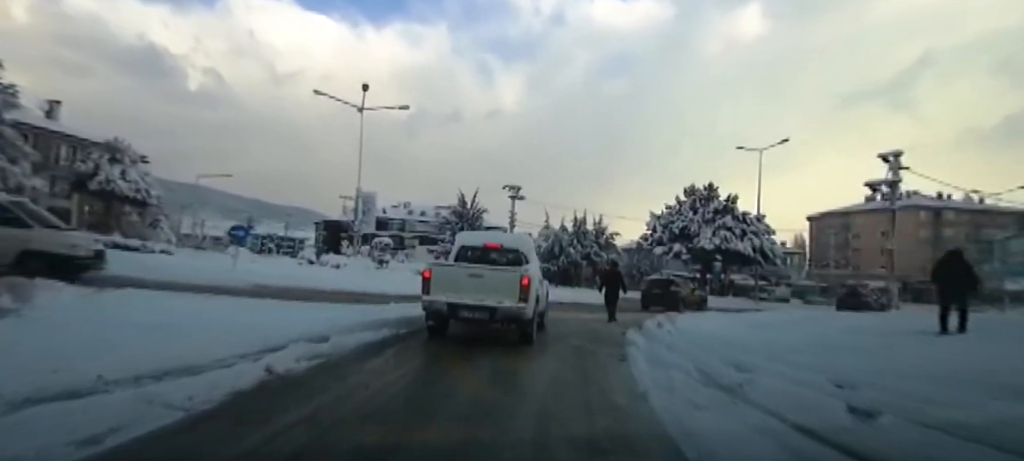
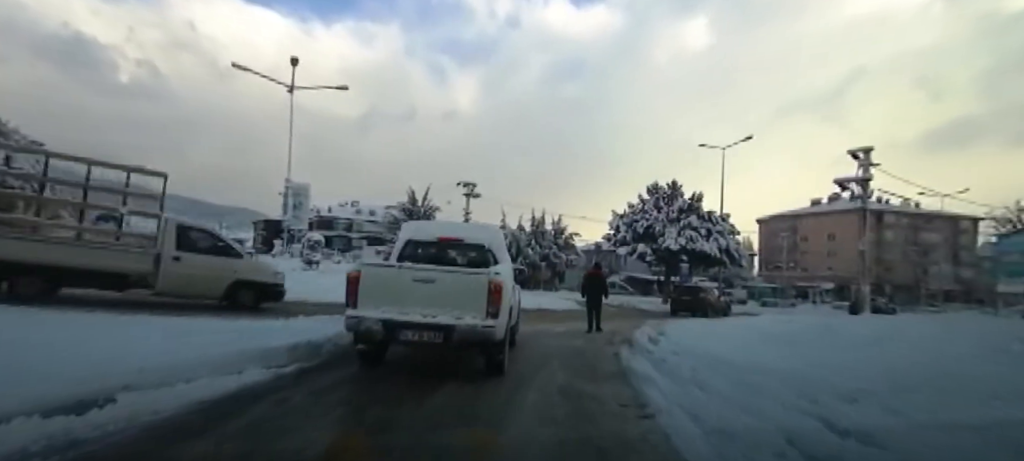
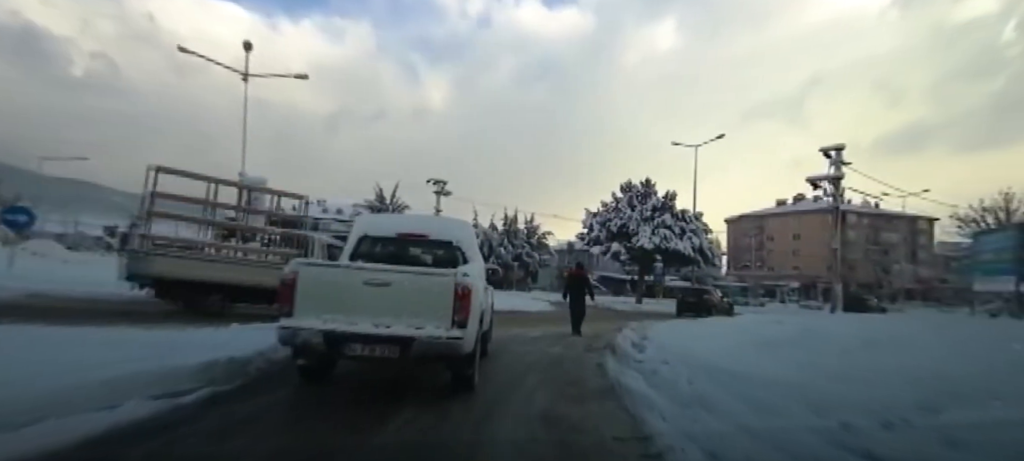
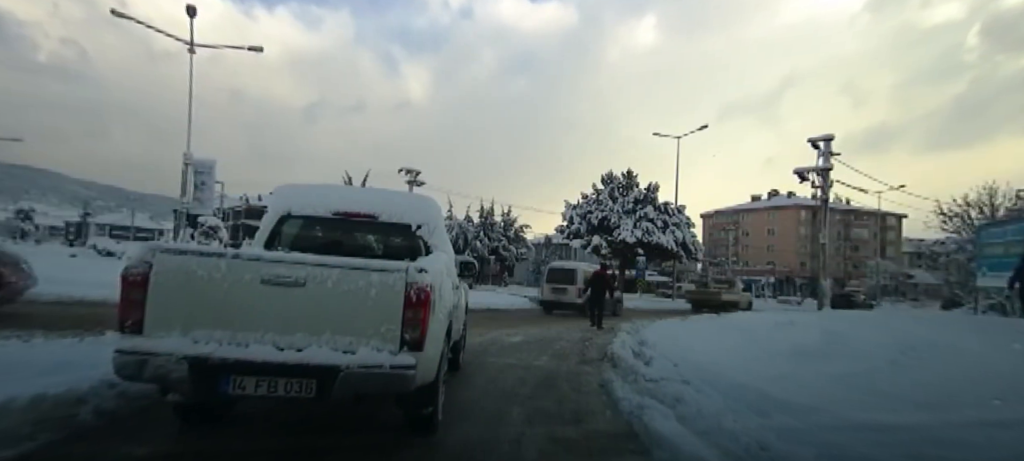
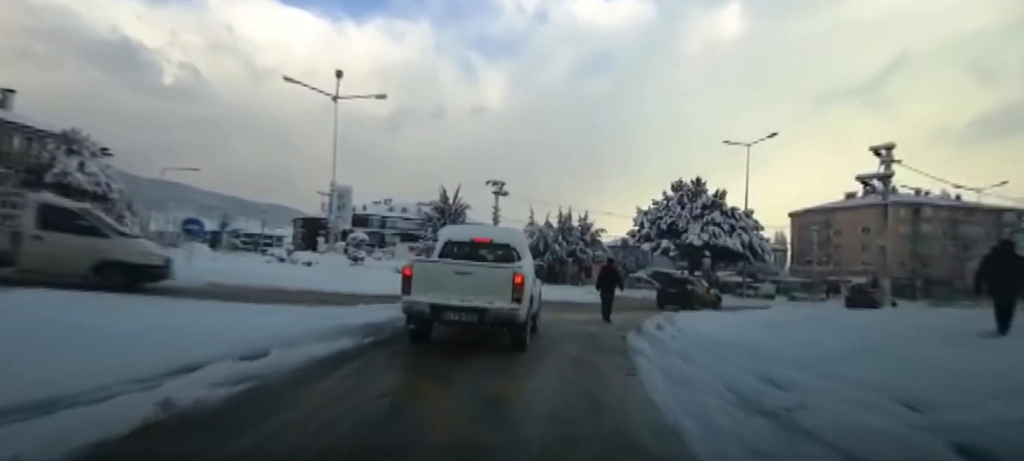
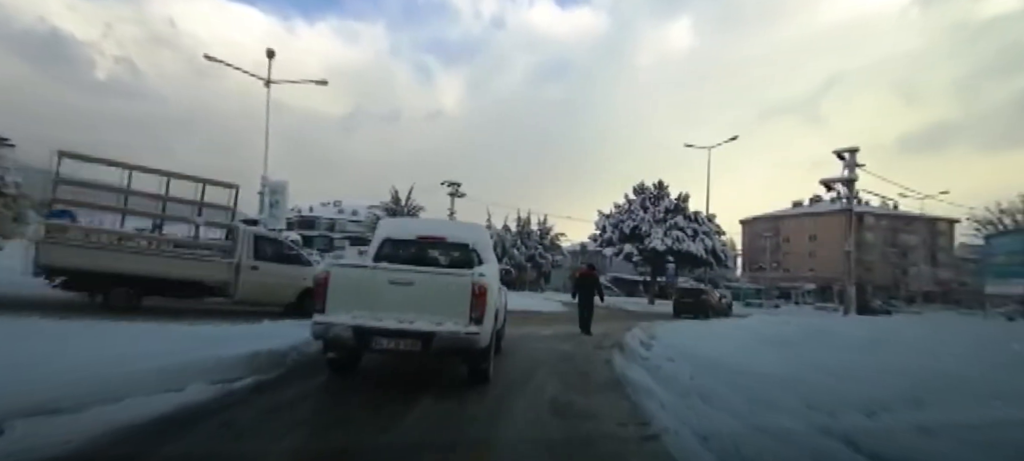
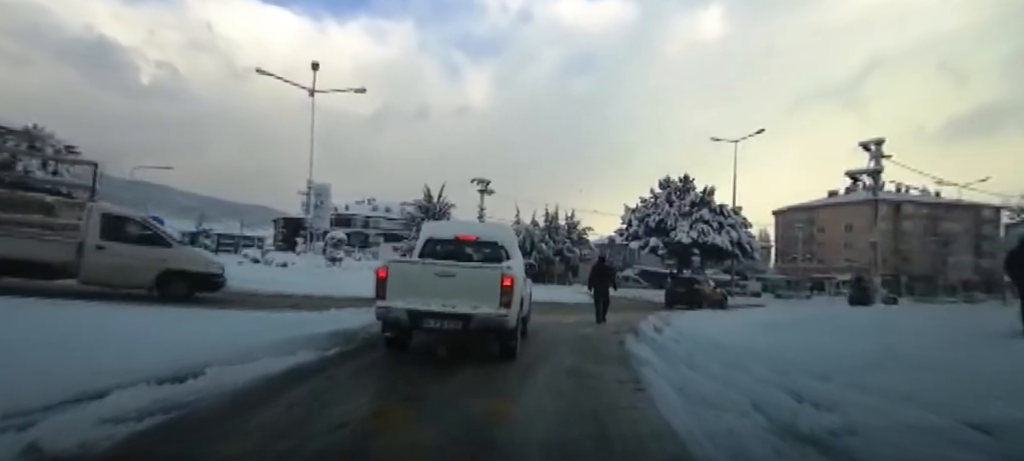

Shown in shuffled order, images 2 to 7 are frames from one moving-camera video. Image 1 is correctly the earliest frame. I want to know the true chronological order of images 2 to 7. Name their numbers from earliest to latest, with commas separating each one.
5, 7, 2, 6, 3, 4
